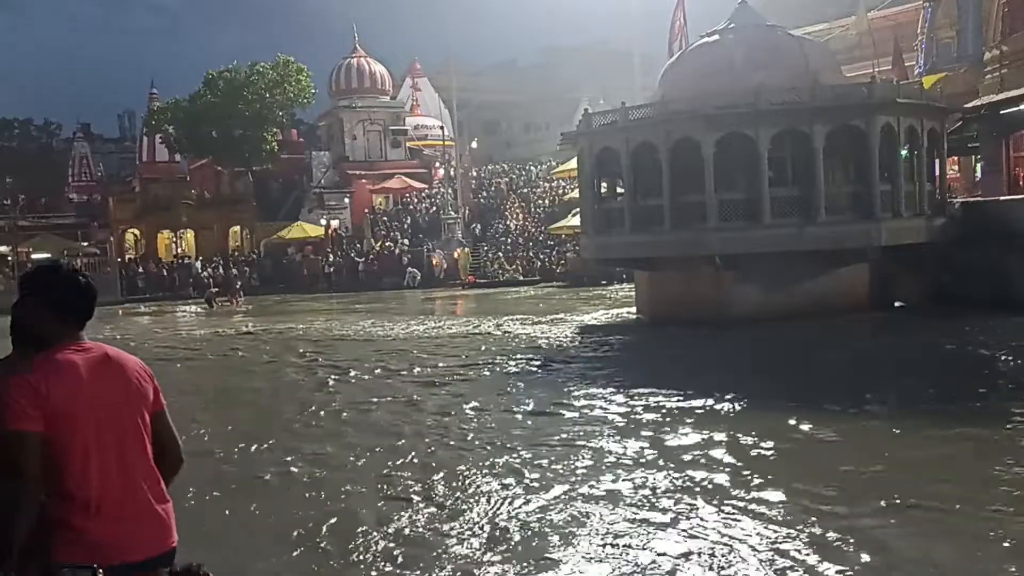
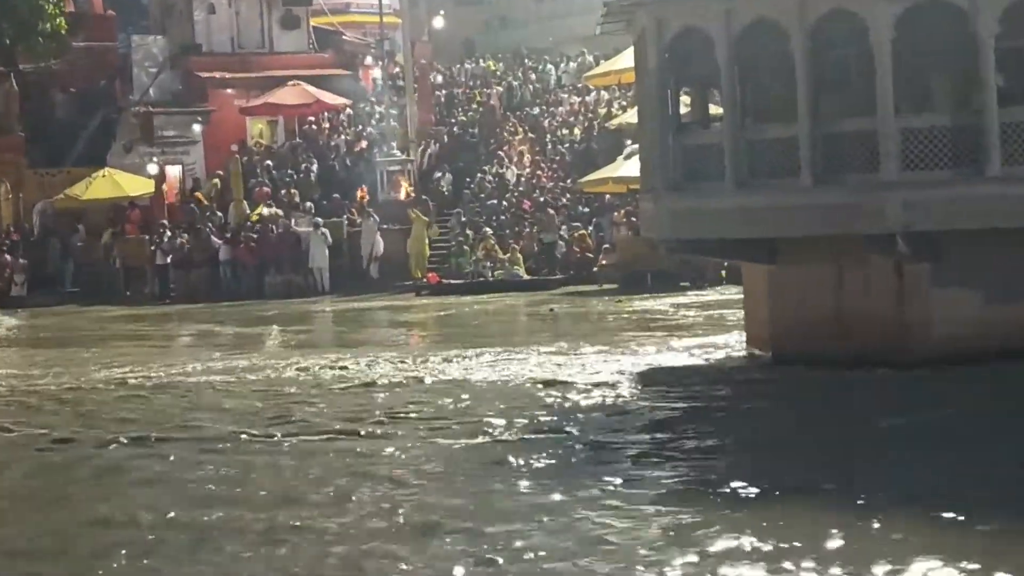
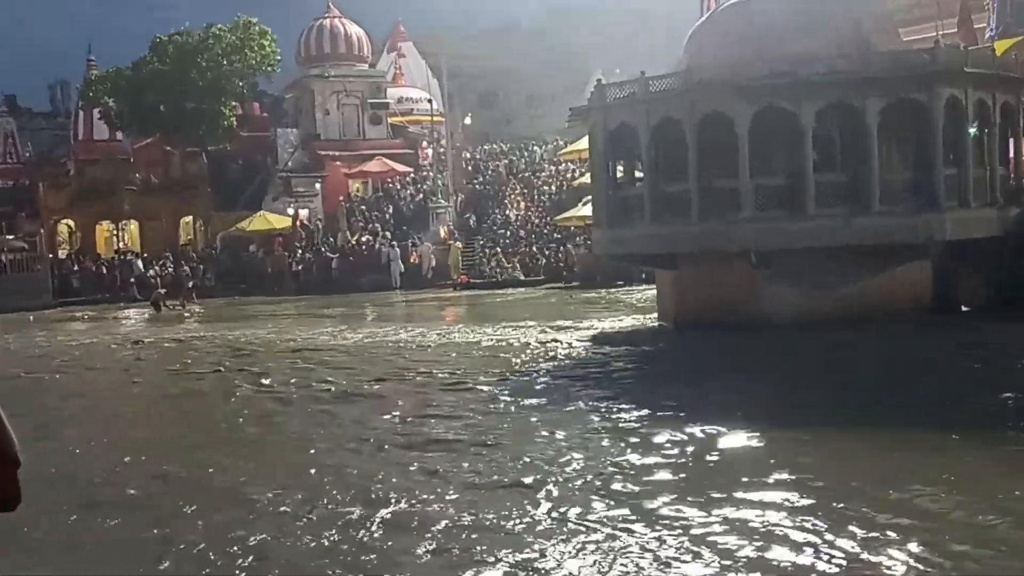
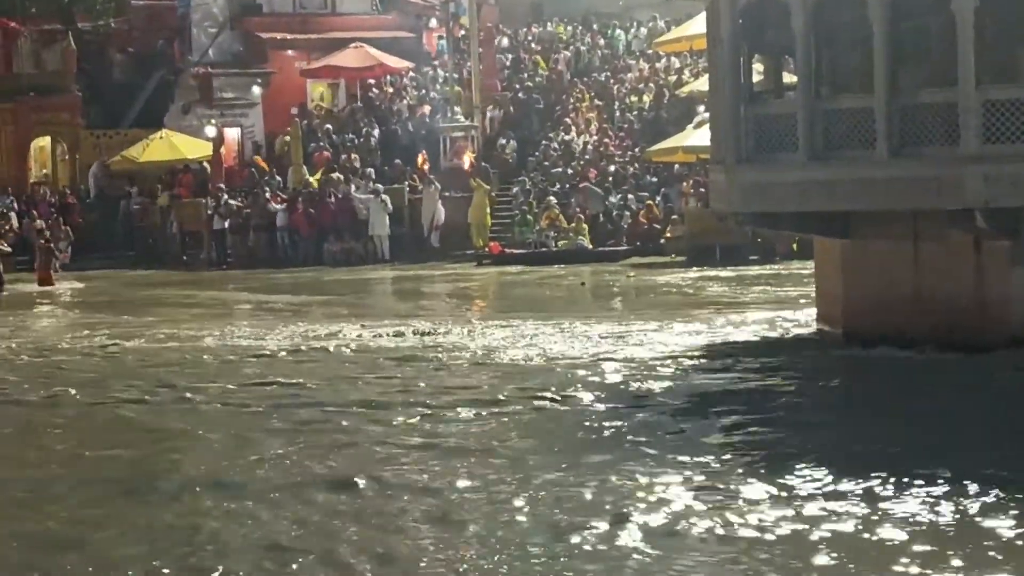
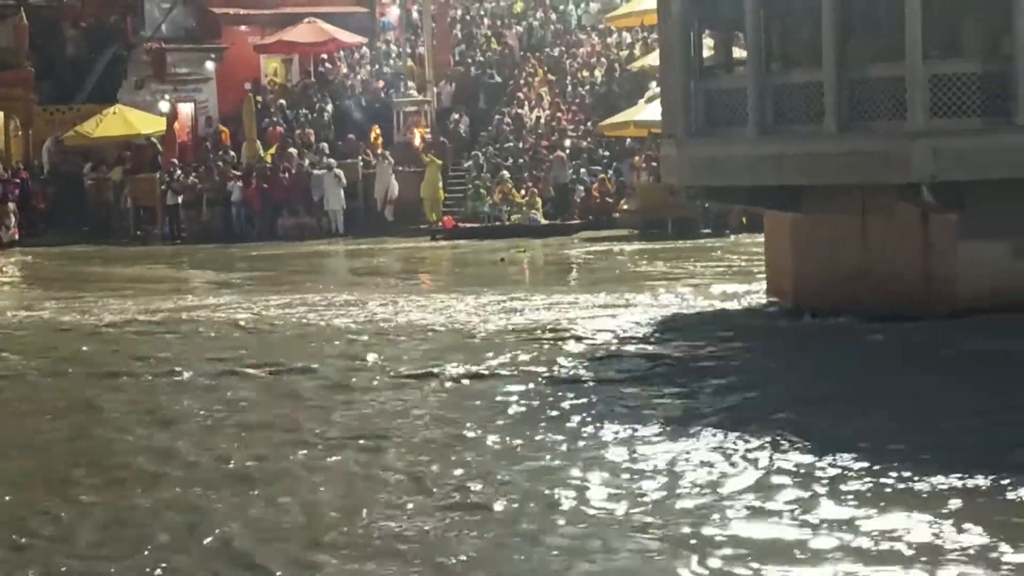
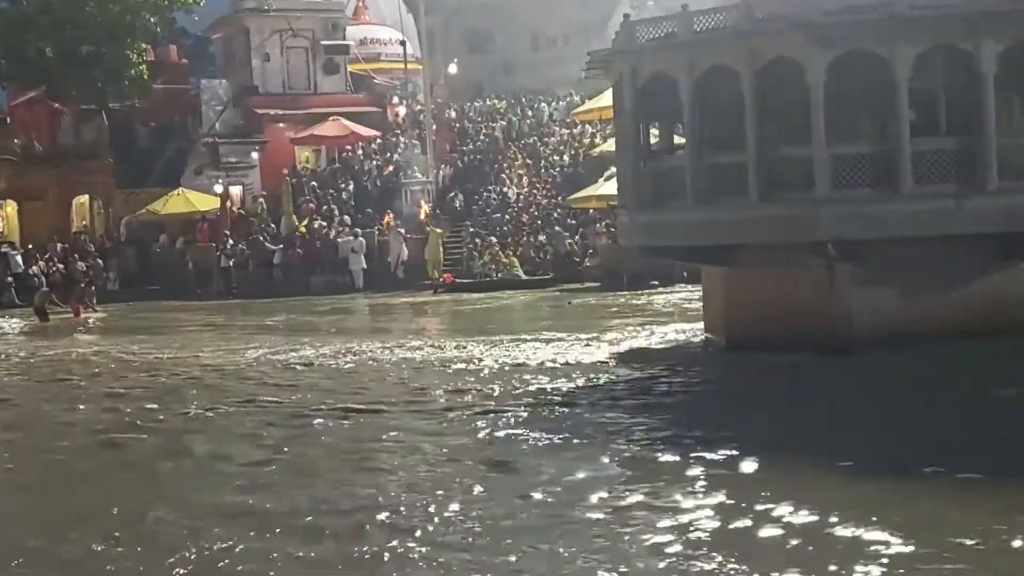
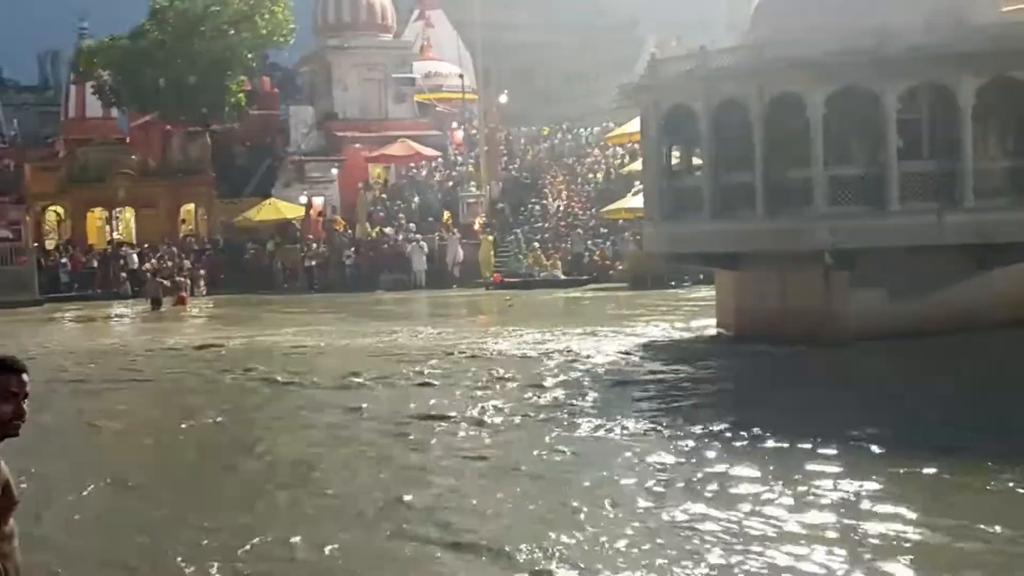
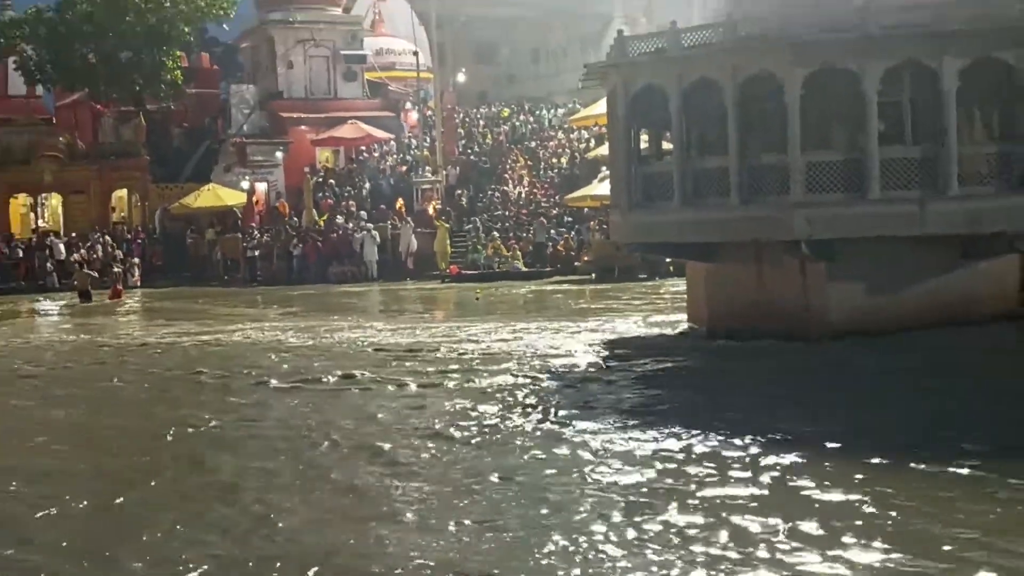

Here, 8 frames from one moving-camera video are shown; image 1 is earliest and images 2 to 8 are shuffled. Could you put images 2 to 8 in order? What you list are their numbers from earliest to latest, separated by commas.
3, 6, 2, 4, 5, 8, 7
